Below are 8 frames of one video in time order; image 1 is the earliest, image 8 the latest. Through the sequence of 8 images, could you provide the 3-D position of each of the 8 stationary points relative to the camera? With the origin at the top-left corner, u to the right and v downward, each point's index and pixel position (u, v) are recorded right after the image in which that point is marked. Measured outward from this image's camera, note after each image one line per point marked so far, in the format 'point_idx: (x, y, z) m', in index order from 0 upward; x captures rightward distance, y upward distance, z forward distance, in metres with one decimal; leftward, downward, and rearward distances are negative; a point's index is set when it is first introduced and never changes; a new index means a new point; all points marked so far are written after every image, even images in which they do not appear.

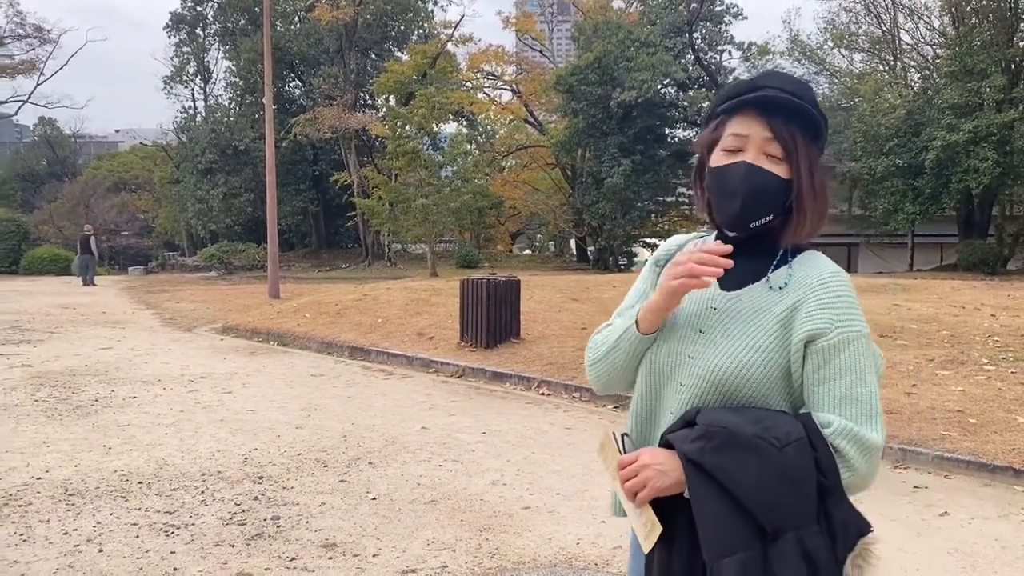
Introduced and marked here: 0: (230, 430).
0: (-2.2, -1.1, +6.9) m
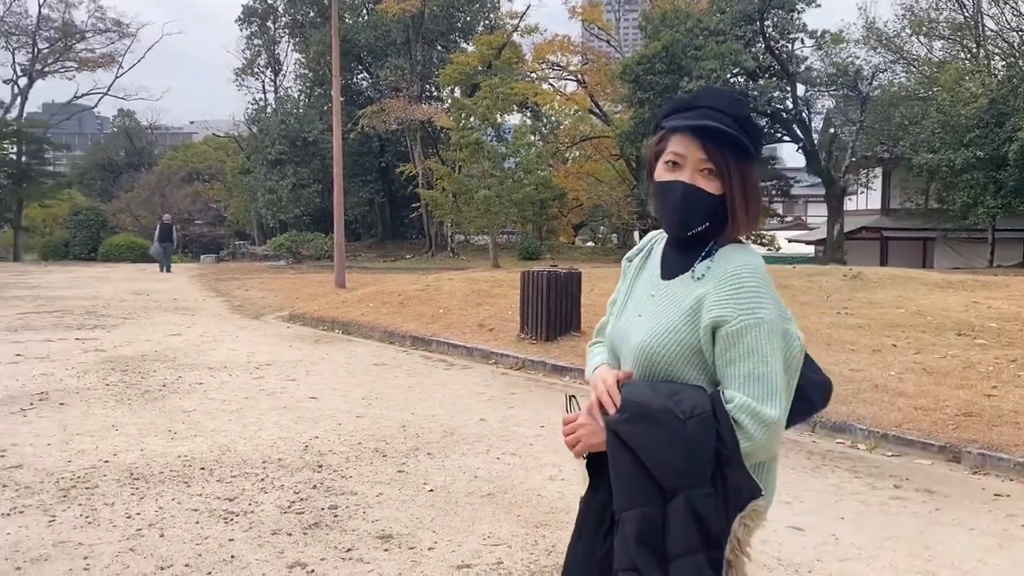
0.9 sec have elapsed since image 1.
0: (-1.7, -1.0, +6.9) m
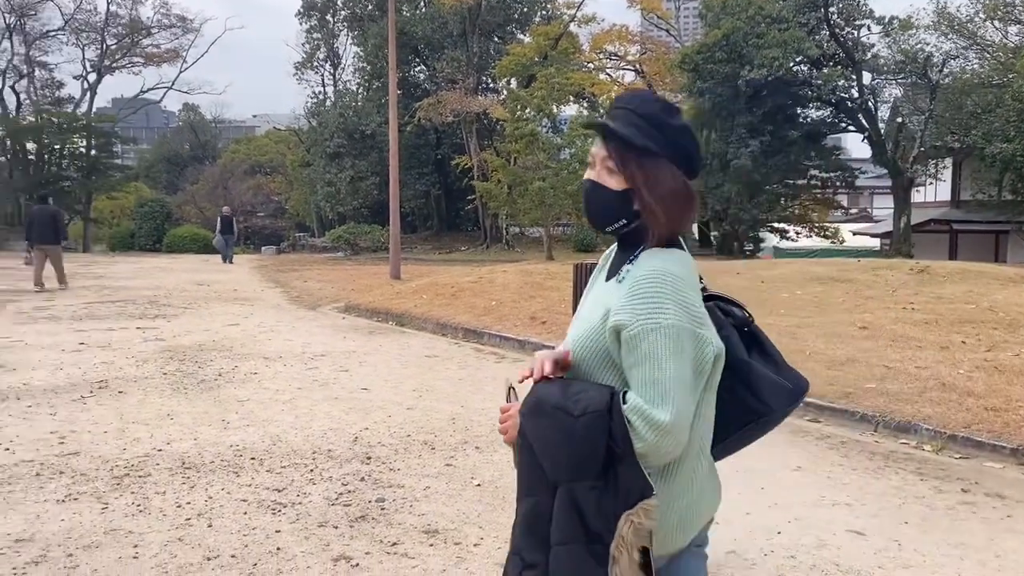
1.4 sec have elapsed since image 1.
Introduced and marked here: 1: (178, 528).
0: (-1.3, -1.0, +7.0) m
1: (-1.6, -1.2, +4.2) m
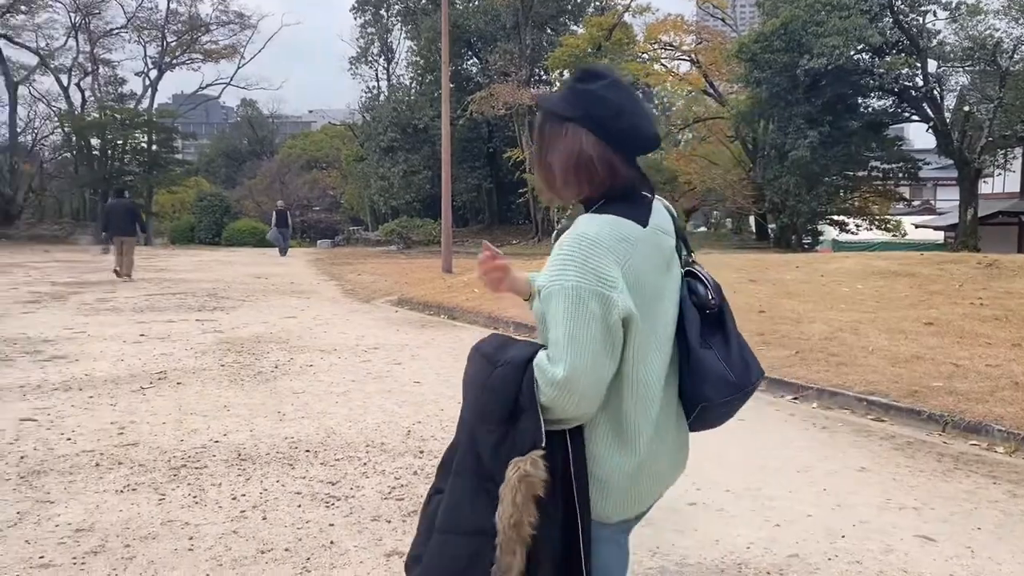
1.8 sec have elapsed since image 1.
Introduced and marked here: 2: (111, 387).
0: (-0.9, -0.9, +7.0) m
1: (-1.4, -1.1, +4.2) m
2: (-3.3, -0.8, +7.1) m
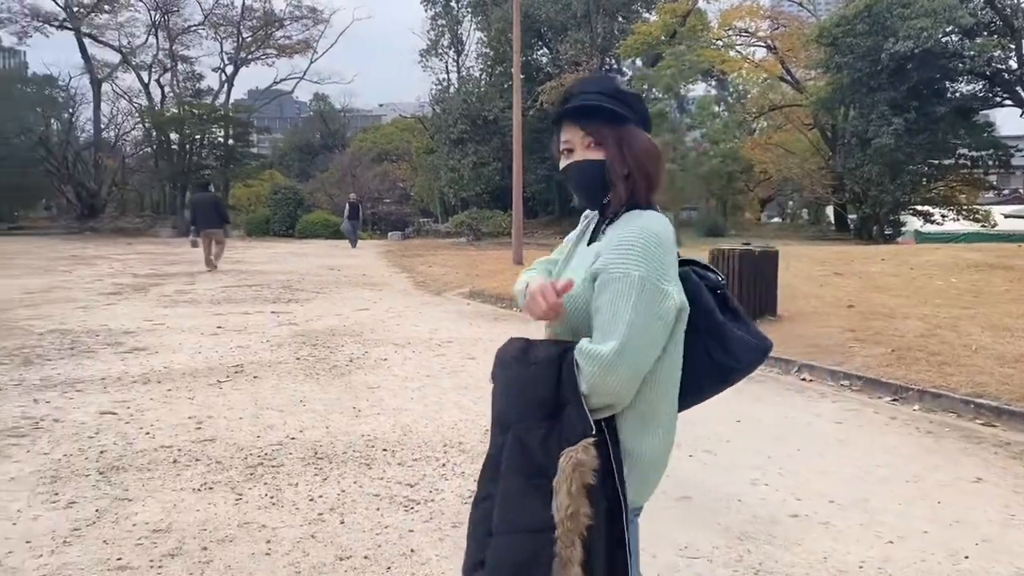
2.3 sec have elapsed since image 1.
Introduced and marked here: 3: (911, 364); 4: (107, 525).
0: (-0.3, -0.9, +6.8) m
1: (-0.9, -1.1, +4.1) m
2: (-2.6, -0.7, +7.1) m
3: (+3.5, -0.7, +7.6) m
4: (-1.8, -1.1, +4.0) m
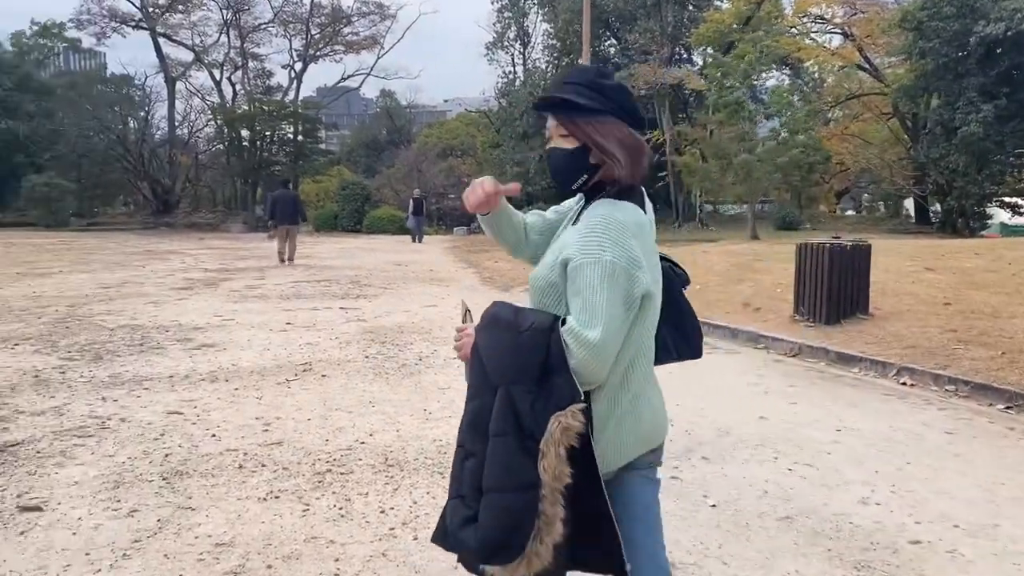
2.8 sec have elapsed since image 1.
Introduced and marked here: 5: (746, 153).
0: (+0.3, -0.8, +6.4) m
1: (-0.6, -1.1, +3.8) m
2: (-2.0, -0.7, +6.9) m
3: (+4.1, -0.6, +6.9) m
4: (-1.5, -1.1, +3.7) m
5: (+5.3, +3.1, +19.7) m
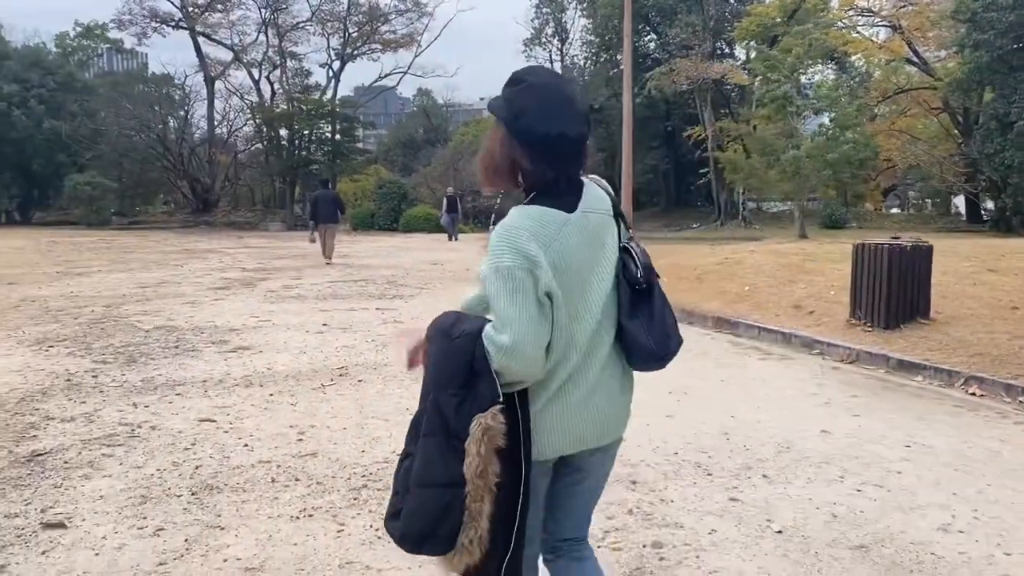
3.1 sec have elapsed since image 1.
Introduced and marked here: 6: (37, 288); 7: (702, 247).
0: (+0.6, -0.9, +6.1) m
1: (-0.4, -1.1, +3.5) m
2: (-1.7, -0.7, +6.7) m
3: (+4.4, -0.7, +6.5) m
4: (-1.3, -1.1, +3.5) m
5: (+6.1, +3.1, +19.2) m
6: (-7.3, 0.0, +13.4) m
7: (+4.3, +0.9, +19.5) m
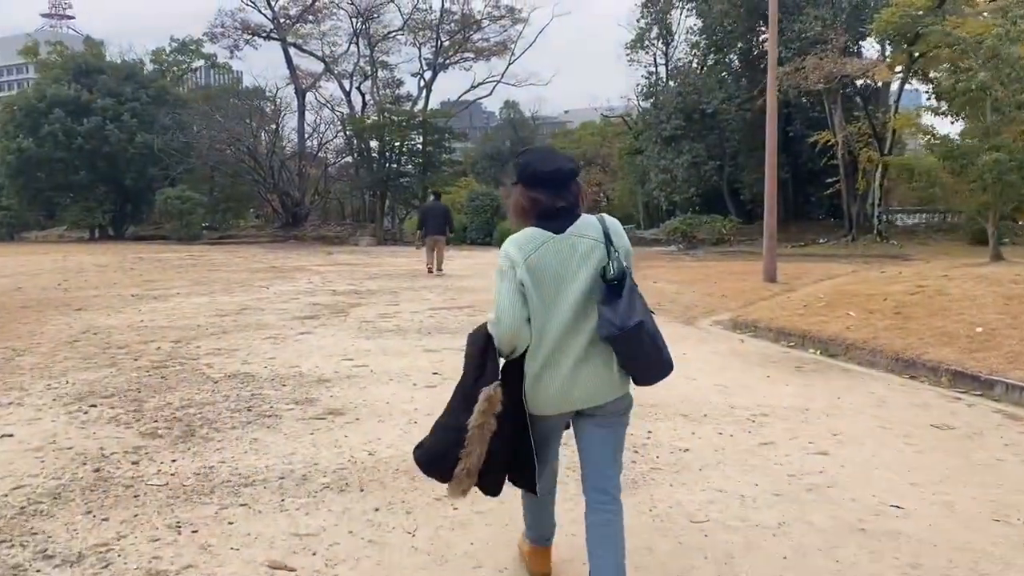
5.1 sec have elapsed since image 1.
0: (+1.6, -1.2, +3.8) m
1: (+0.4, -1.4, +1.3) m
2: (-0.6, -1.0, +4.6) m
3: (+5.5, -1.0, +3.8) m
4: (-0.5, -1.4, +1.4) m
5: (+8.4, +2.5, +16.3) m
6: (-5.5, -0.4, +11.8) m
7: (+6.6, +0.4, +16.8) m
